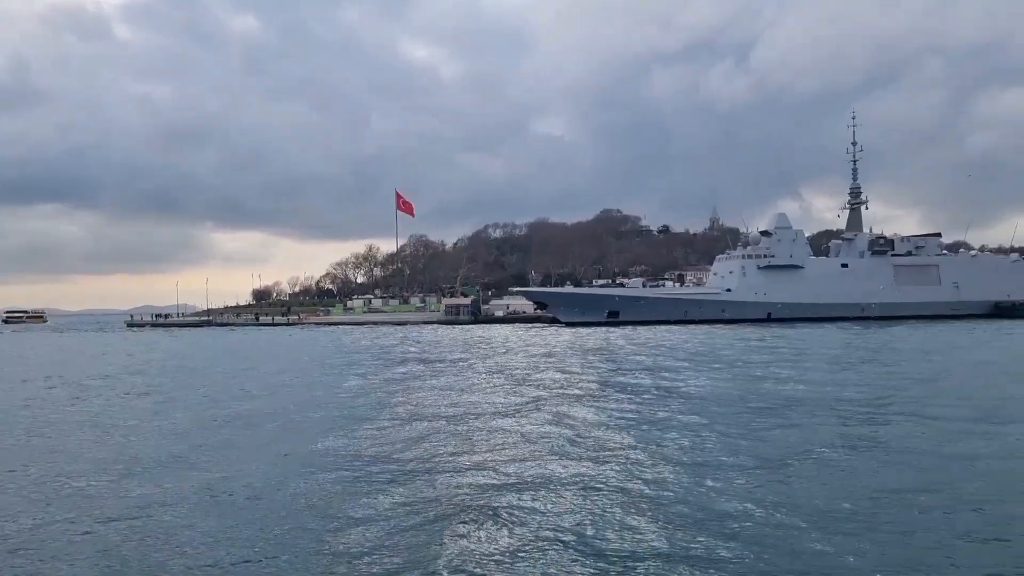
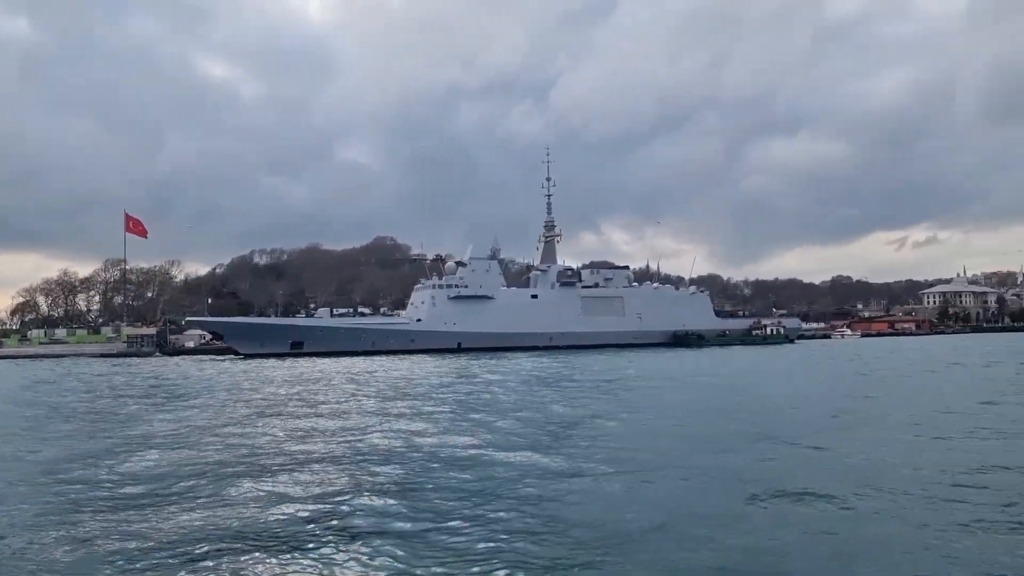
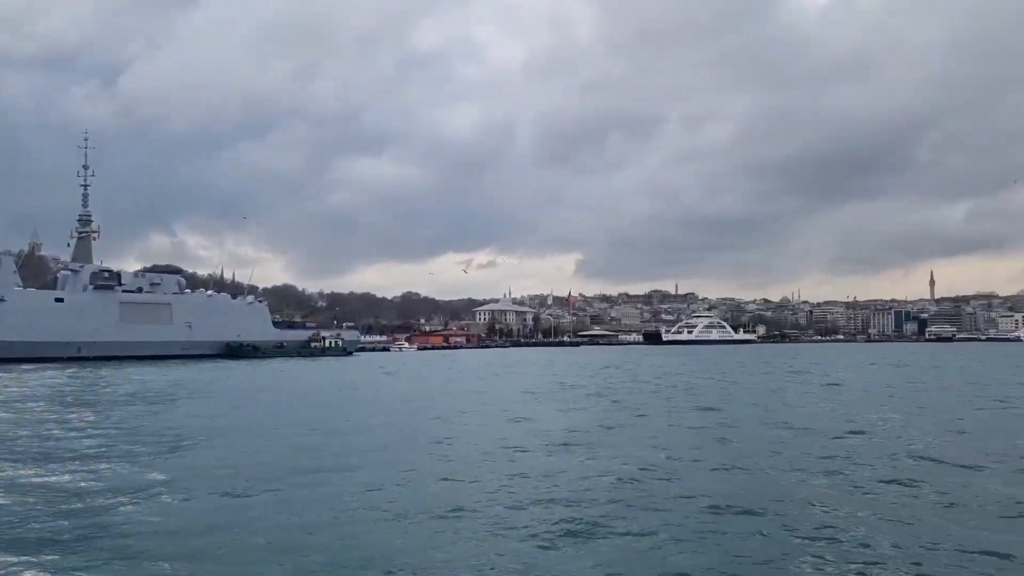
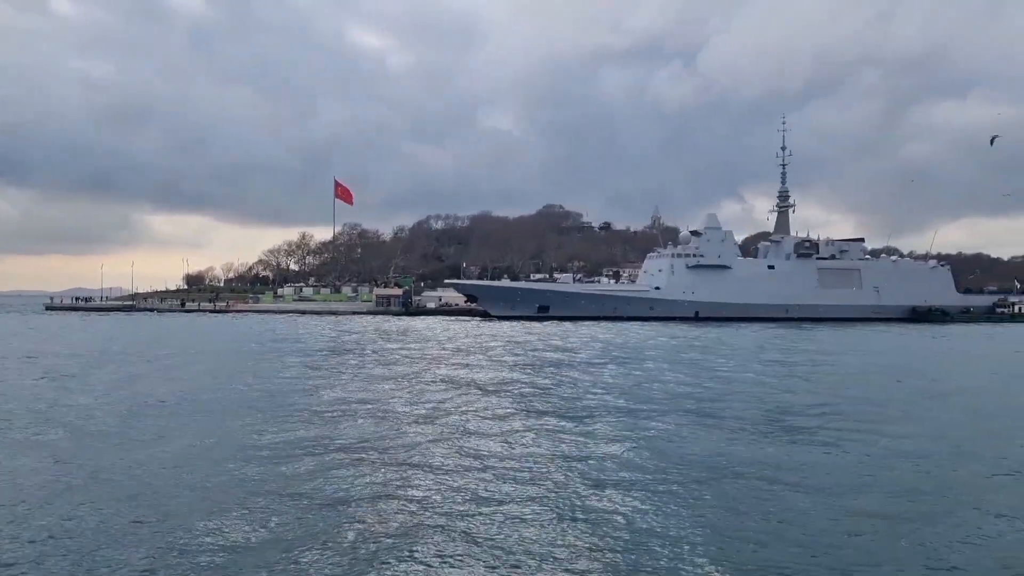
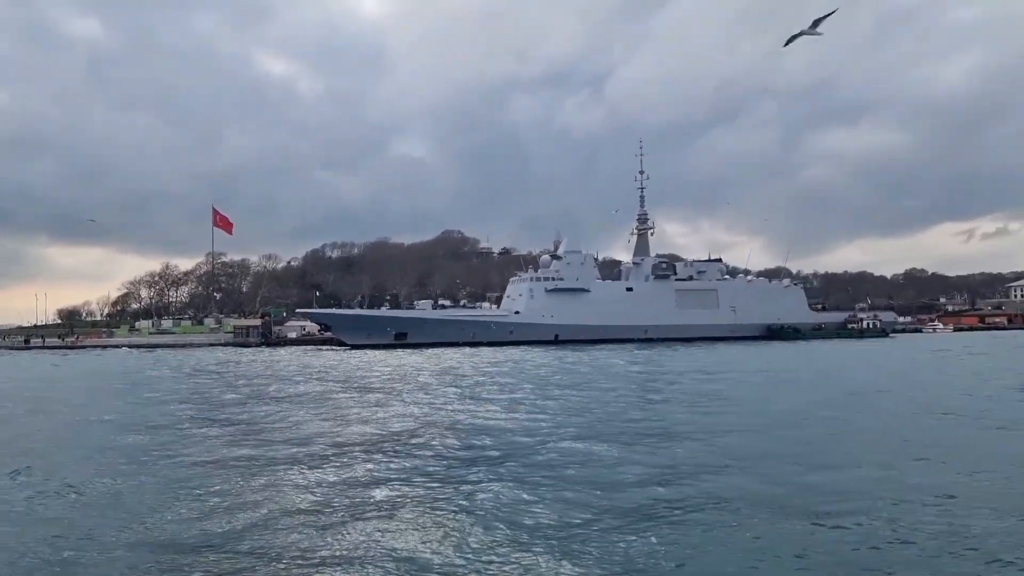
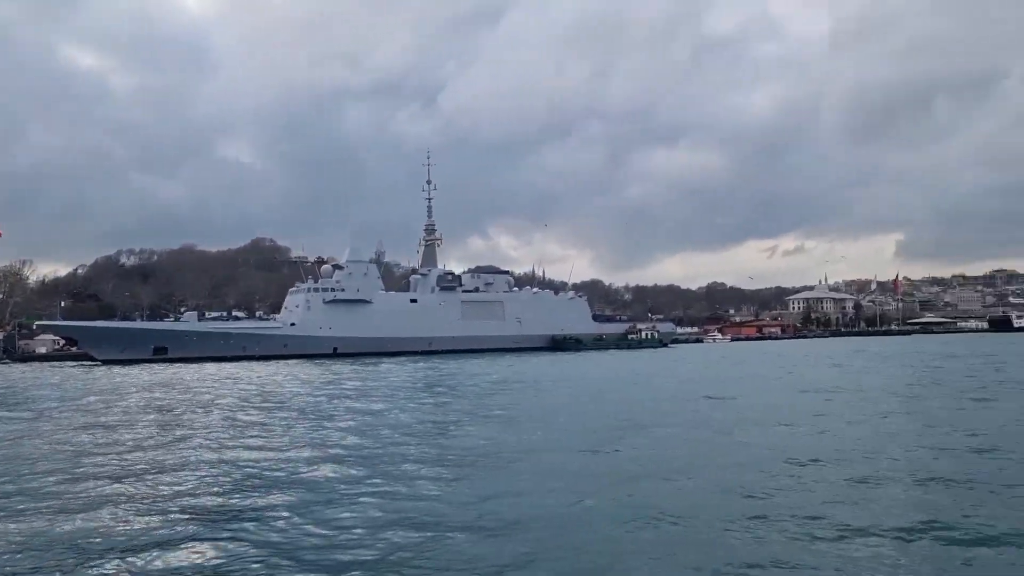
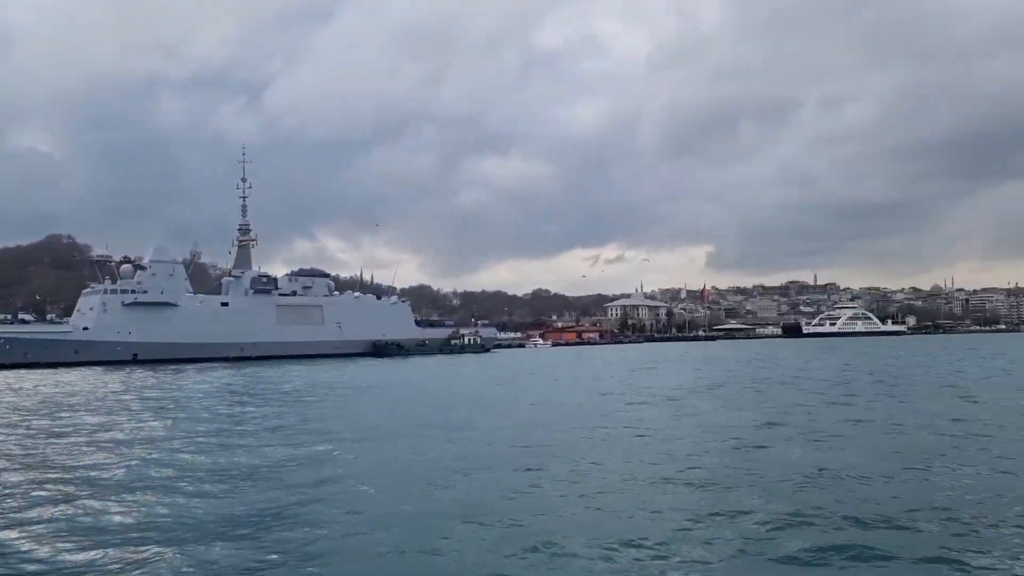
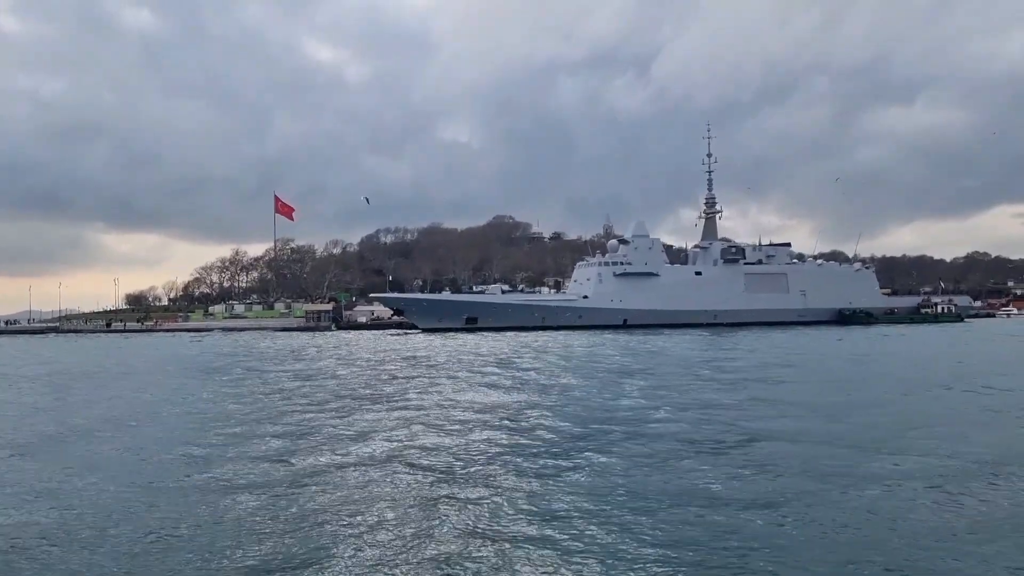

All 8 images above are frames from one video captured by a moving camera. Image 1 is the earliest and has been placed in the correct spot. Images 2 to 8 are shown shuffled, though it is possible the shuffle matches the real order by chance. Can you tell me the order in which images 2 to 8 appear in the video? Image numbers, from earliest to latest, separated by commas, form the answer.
4, 8, 5, 2, 6, 7, 3
